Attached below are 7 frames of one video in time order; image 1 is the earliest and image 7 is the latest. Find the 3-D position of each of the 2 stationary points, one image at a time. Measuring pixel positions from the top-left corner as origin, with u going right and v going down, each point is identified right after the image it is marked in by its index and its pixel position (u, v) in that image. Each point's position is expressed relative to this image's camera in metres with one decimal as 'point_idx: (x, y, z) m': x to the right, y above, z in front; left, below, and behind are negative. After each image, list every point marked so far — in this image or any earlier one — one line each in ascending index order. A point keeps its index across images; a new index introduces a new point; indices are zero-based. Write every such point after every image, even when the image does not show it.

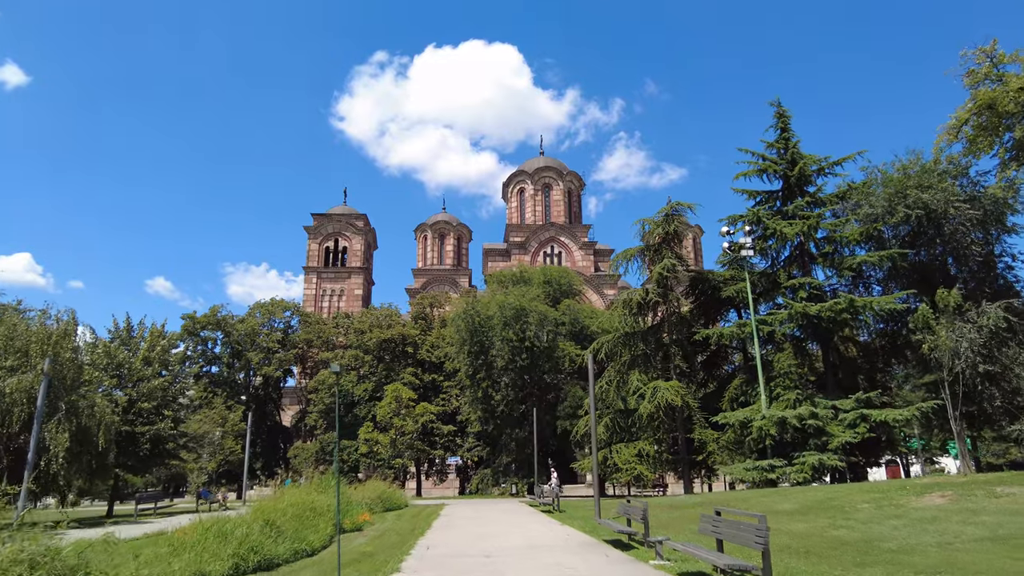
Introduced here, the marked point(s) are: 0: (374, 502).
0: (-4.2, -6.5, +18.5) m
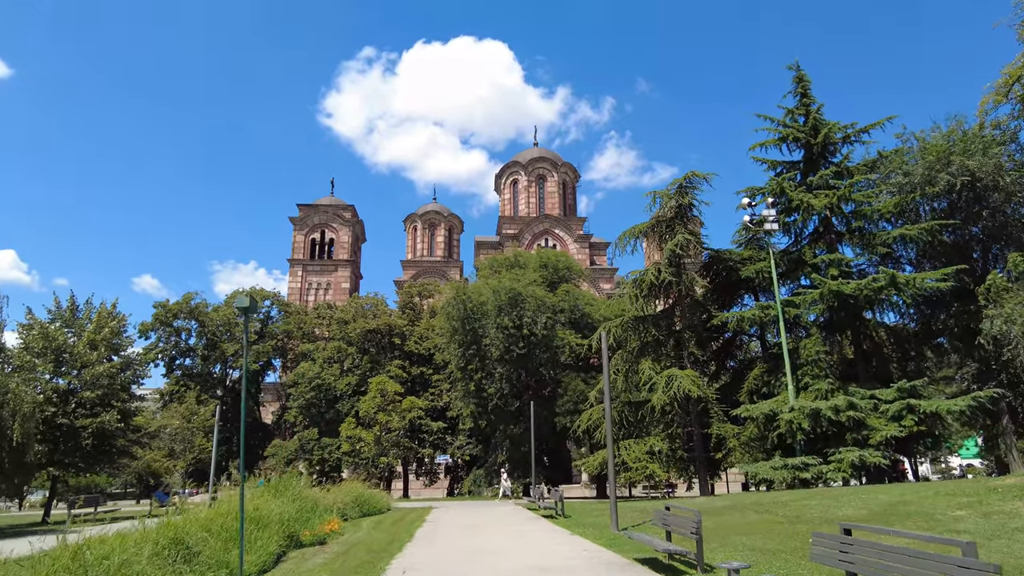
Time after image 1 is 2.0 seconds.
0: (-4.3, -5.7, +15.8) m
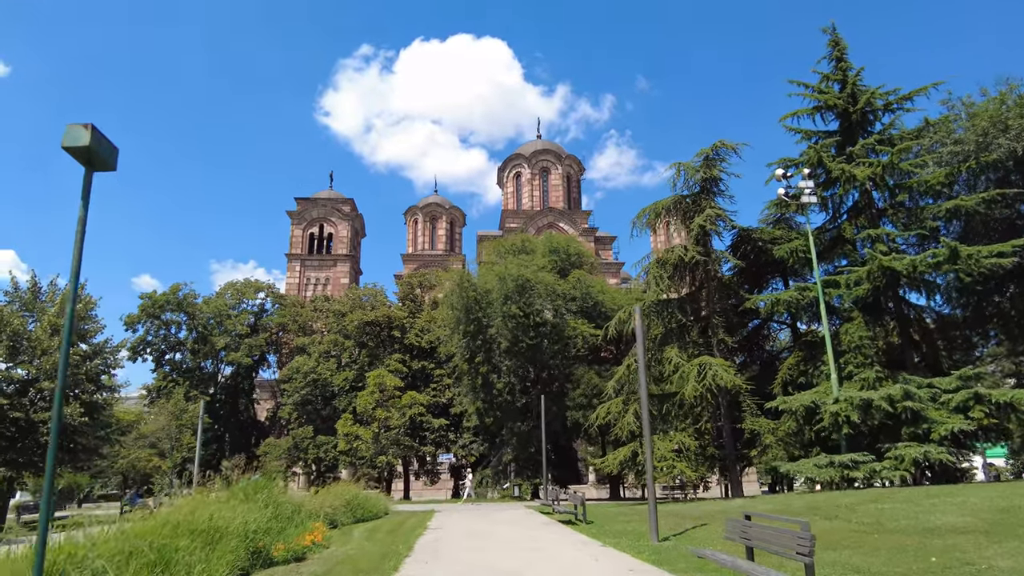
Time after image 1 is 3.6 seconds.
0: (-3.9, -5.1, +13.8) m
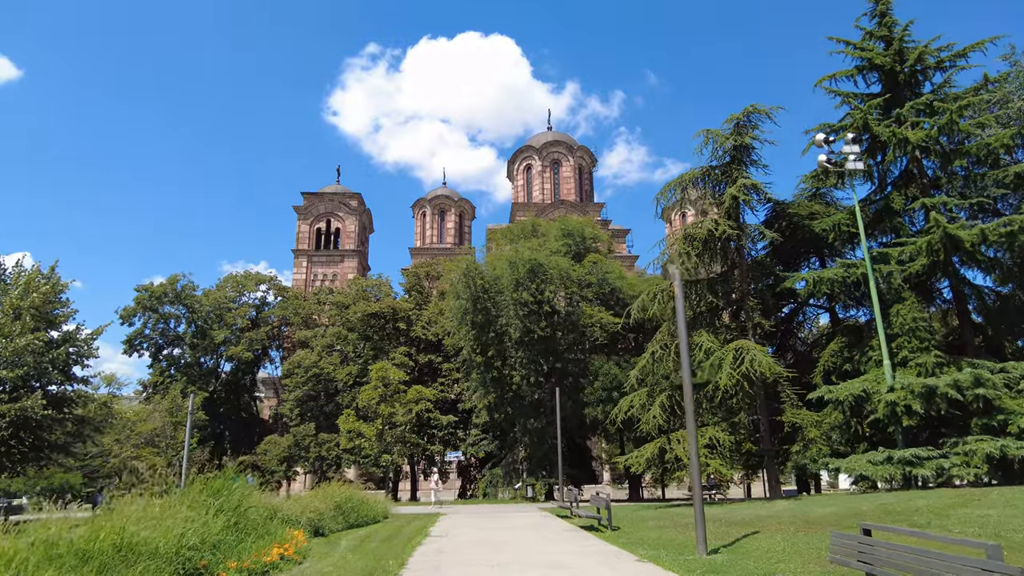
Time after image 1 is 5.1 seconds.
0: (-3.6, -4.5, +12.0) m
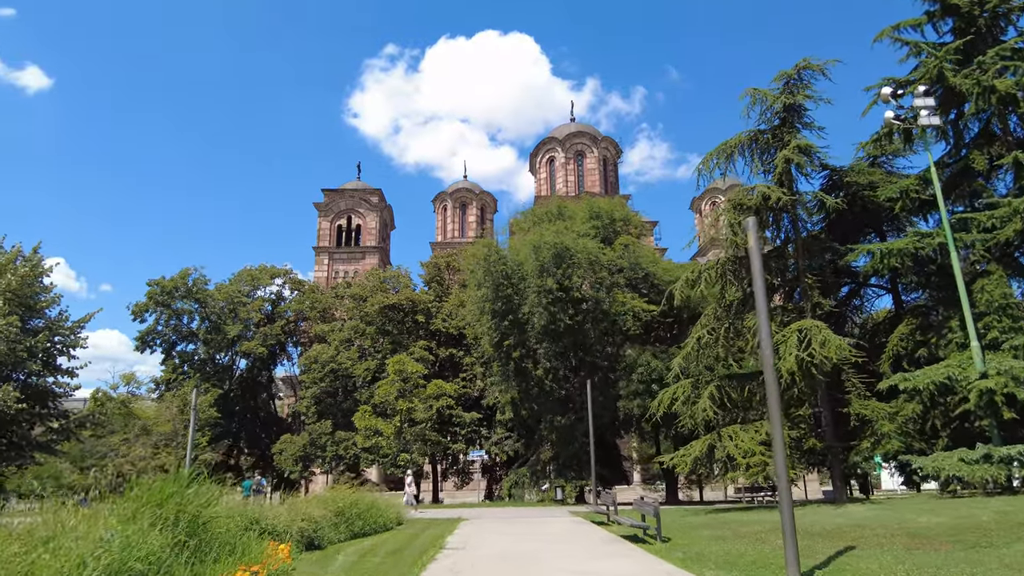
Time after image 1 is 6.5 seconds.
0: (-3.1, -4.0, +10.2) m
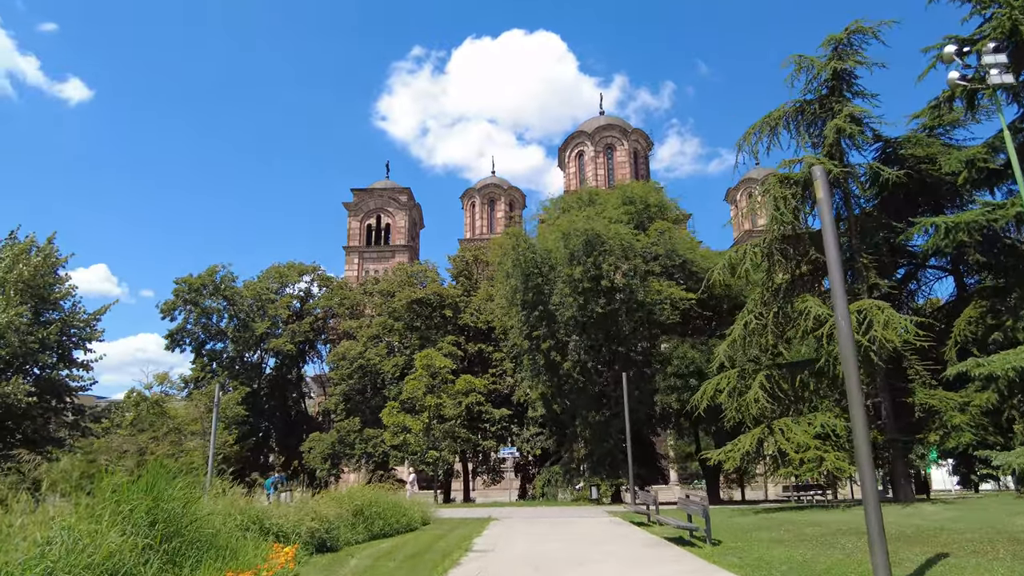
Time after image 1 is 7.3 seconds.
0: (-2.6, -3.7, +9.4) m
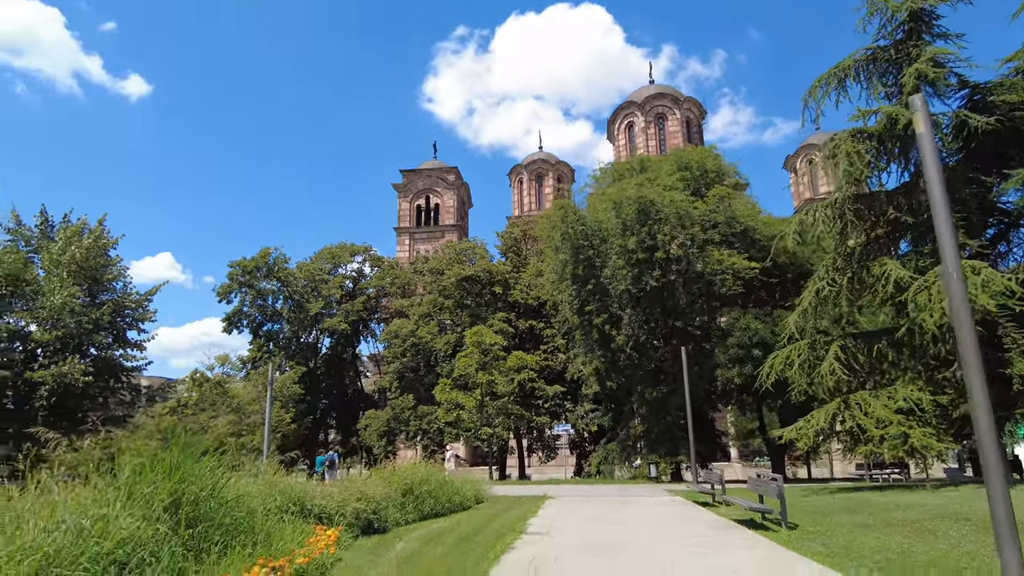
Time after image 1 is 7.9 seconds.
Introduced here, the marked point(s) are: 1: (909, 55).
0: (-1.8, -3.2, +9.0) m
1: (+9.9, +5.8, +15.0) m
